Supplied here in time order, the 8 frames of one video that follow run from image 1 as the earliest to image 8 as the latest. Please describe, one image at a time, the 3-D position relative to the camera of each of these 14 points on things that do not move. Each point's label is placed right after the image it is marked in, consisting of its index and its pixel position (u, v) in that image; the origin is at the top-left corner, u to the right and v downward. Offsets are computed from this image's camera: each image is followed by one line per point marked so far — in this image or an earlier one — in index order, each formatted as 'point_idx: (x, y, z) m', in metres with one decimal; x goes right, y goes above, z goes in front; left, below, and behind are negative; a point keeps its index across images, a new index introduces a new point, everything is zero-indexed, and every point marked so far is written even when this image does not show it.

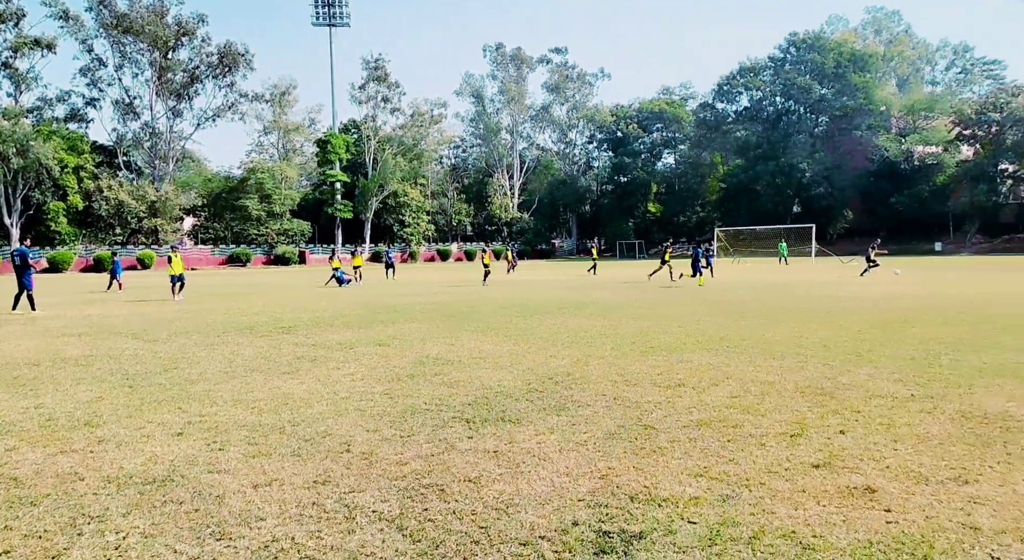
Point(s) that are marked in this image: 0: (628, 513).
0: (+0.5, -1.0, +3.4) m
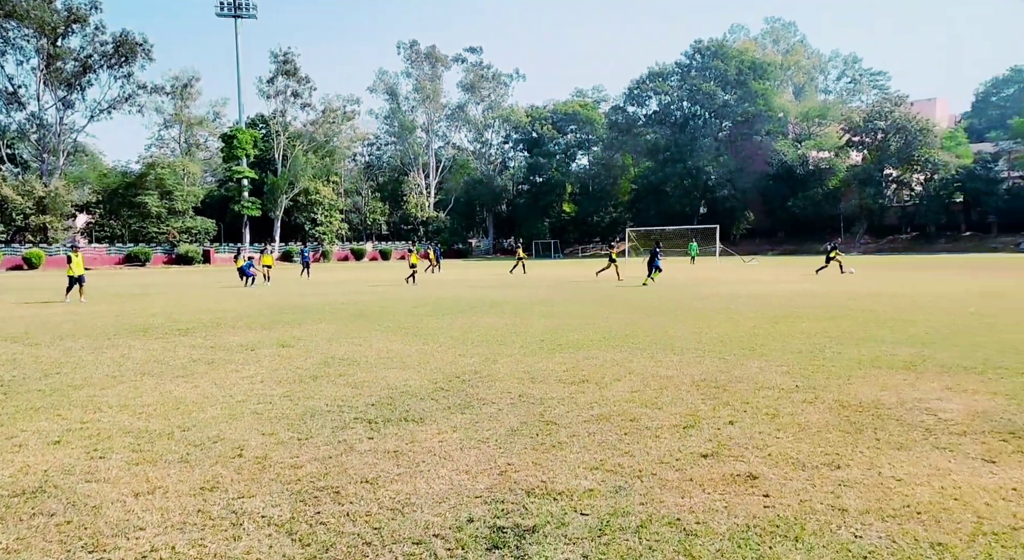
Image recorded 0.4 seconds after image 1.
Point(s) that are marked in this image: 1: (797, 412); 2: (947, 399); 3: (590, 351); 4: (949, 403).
0: (0.0, -1.0, +3.4) m
1: (+2.0, -1.0, +5.6) m
2: (+3.4, -0.9, +6.1) m
3: (+0.9, -0.8, +8.8) m
4: (+3.3, -0.9, +6.0) m
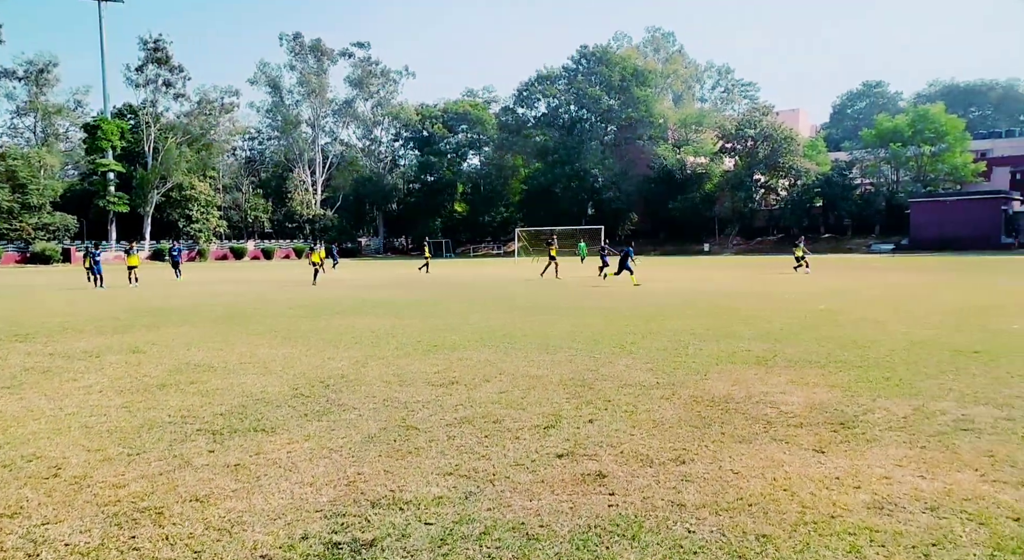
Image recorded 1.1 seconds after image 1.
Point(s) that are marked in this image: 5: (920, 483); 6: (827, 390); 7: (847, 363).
0: (-0.6, -1.0, +3.4) m
1: (+1.1, -1.0, +5.8) m
2: (+2.3, -0.9, +6.4) m
3: (-0.6, -0.8, +8.8) m
4: (+2.3, -0.9, +6.3) m
5: (+2.1, -1.1, +4.1) m
6: (+2.7, -0.9, +6.8) m
7: (+3.6, -0.8, +8.3) m
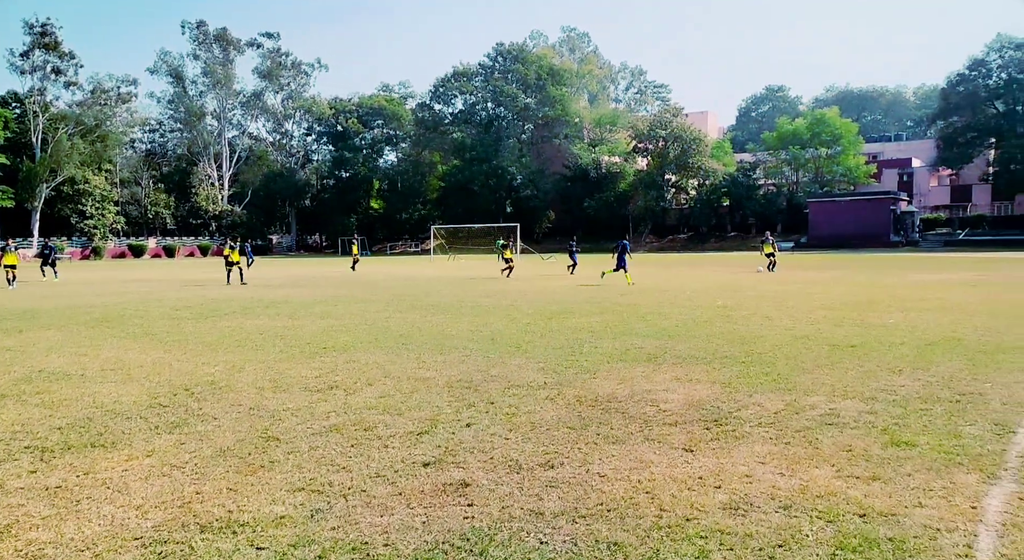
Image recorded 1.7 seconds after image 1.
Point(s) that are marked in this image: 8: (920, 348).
0: (-1.2, -1.0, +3.1) m
1: (+0.2, -1.0, +5.8) m
2: (+1.4, -0.9, +6.5) m
3: (-1.7, -0.8, +8.6) m
4: (+1.3, -0.9, +6.4) m
5: (+1.4, -1.1, +4.2) m
6: (+1.8, -0.9, +6.9) m
7: (+2.4, -0.8, +8.5) m
8: (+4.7, -0.8, +9.0) m
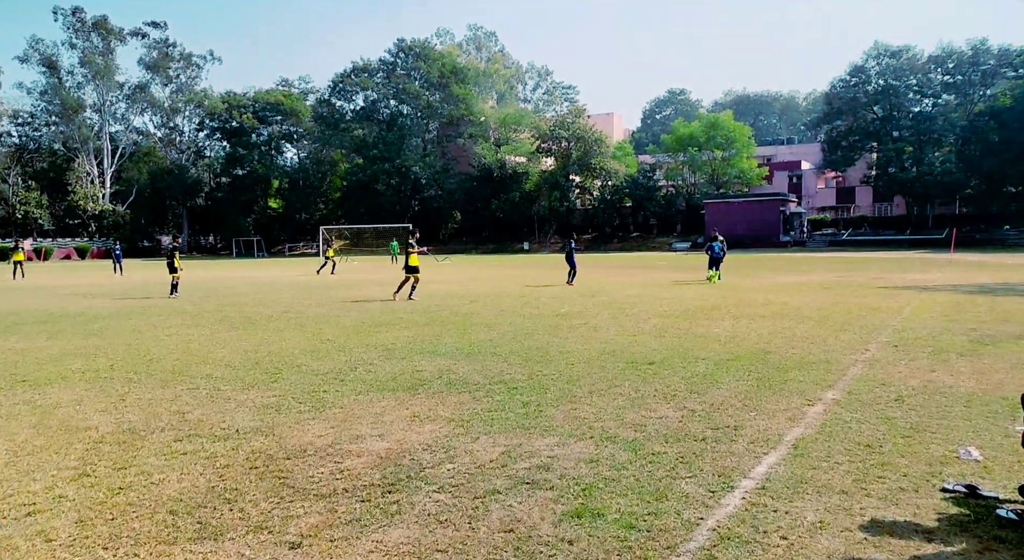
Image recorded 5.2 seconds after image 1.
0: (-3.1, -1.2, +1.8) m
1: (-2.0, -1.2, +4.5) m
2: (-0.9, -1.1, +5.4) m
3: (-4.2, -1.0, +7.1) m
4: (-0.9, -1.1, +5.3) m
5: (-0.6, -1.2, +3.1) m
6: (-0.5, -1.1, +5.8) m
7: (-0.1, -1.0, +7.5) m
8: (+2.2, -0.9, +8.3) m
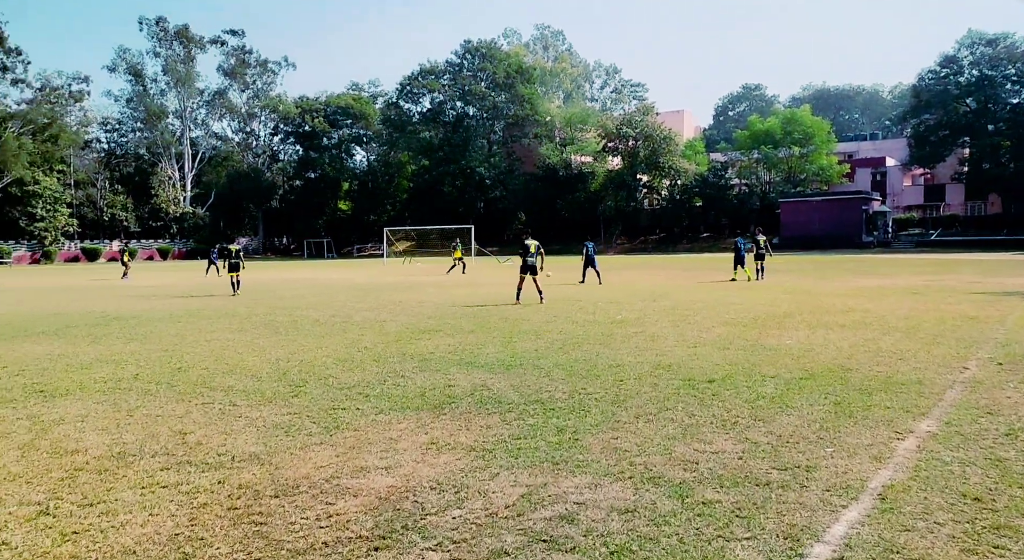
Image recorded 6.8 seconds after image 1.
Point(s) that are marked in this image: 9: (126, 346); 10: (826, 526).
0: (-3.3, -1.3, +1.3) m
1: (-1.9, -1.2, +3.9) m
2: (-0.7, -1.2, +4.7) m
3: (-3.9, -1.1, +6.7) m
4: (-0.8, -1.2, +4.6) m
5: (-0.6, -1.3, +2.4) m
6: (-0.3, -1.1, +5.1) m
7: (+0.3, -1.0, +6.7) m
8: (+2.6, -1.0, +7.3) m
9: (-5.3, -0.9, +10.7) m
10: (+1.5, -1.2, +3.8) m
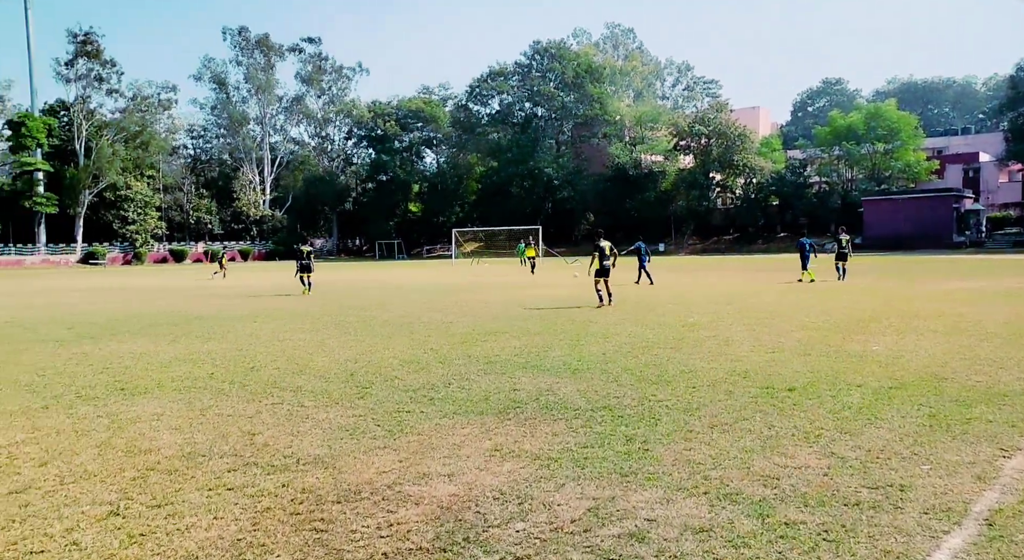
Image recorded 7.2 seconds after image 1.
0: (-3.2, -1.3, +1.4) m
1: (-1.6, -1.2, +3.9) m
2: (-0.3, -1.2, +4.5) m
3: (-3.3, -1.1, +6.8) m
4: (-0.4, -1.2, +4.4) m
5: (-0.4, -1.3, +2.2) m
6: (+0.1, -1.2, +4.9) m
7: (+0.8, -1.1, +6.5) m
8: (+3.2, -1.0, +6.8) m
9: (-4.3, -0.9, +11.0) m
10: (+1.8, -1.2, +3.5) m
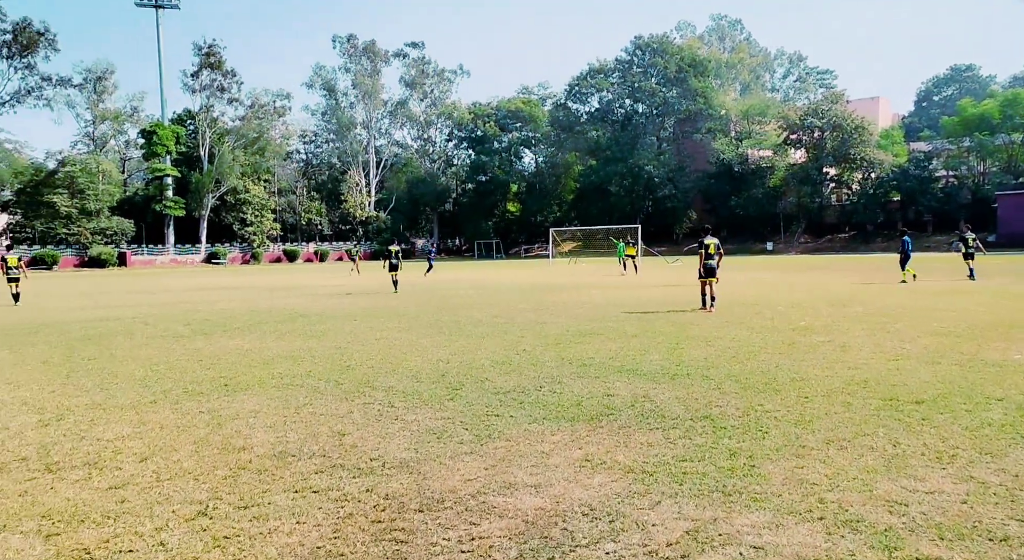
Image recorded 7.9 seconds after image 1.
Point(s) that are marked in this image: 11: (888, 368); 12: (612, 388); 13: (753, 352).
0: (-3.0, -1.3, +1.5) m
1: (-1.1, -1.2, +3.8) m
2: (+0.2, -1.2, +4.3) m
3: (-2.5, -1.1, +6.9) m
4: (+0.1, -1.2, +4.2) m
5: (-0.2, -1.3, +2.0) m
6: (+0.6, -1.2, +4.6) m
7: (+1.6, -1.1, +6.0) m
8: (+3.9, -1.0, +6.1) m
9: (-2.9, -0.9, +11.2) m
10: (+2.2, -1.2, +3.0) m
11: (+4.0, -0.9, +8.3) m
12: (+1.0, -1.0, +7.4) m
13: (+3.0, -0.9, +9.6) m
